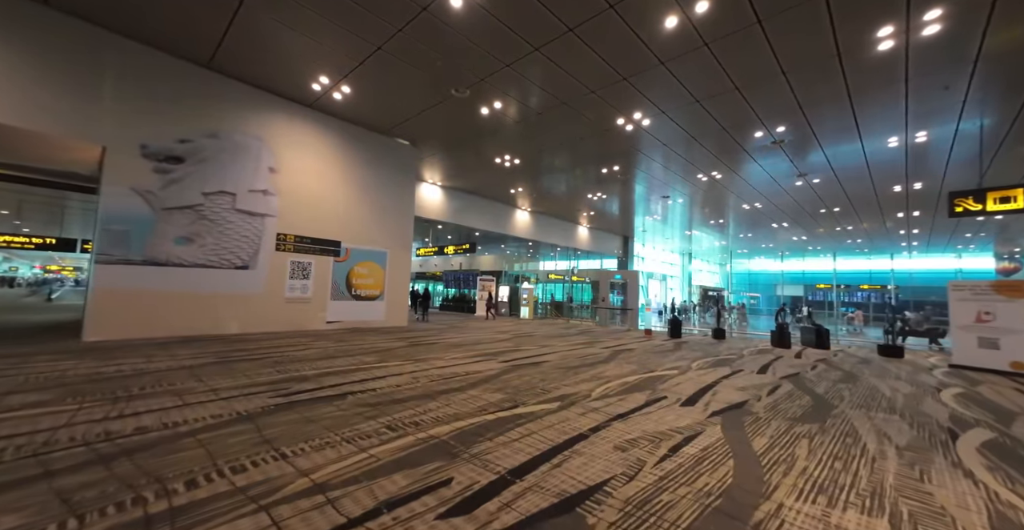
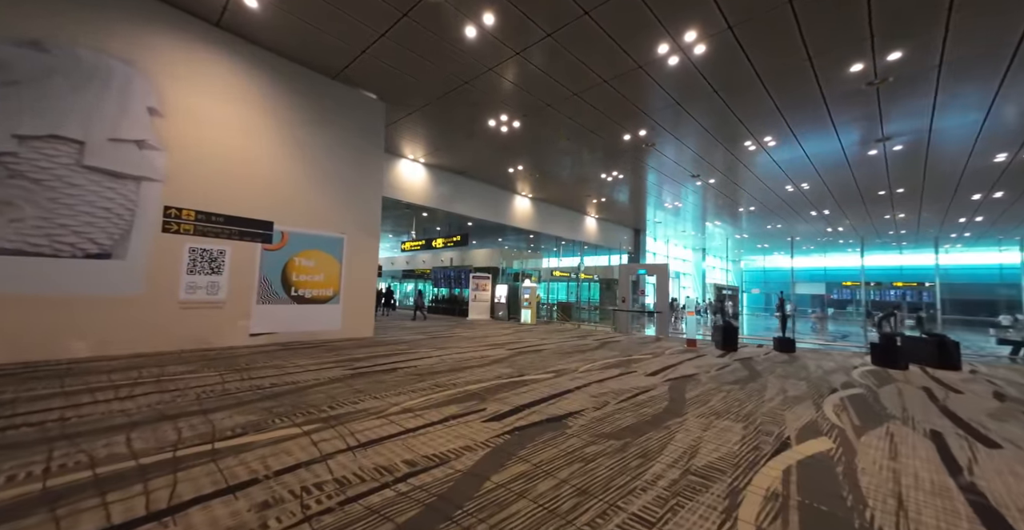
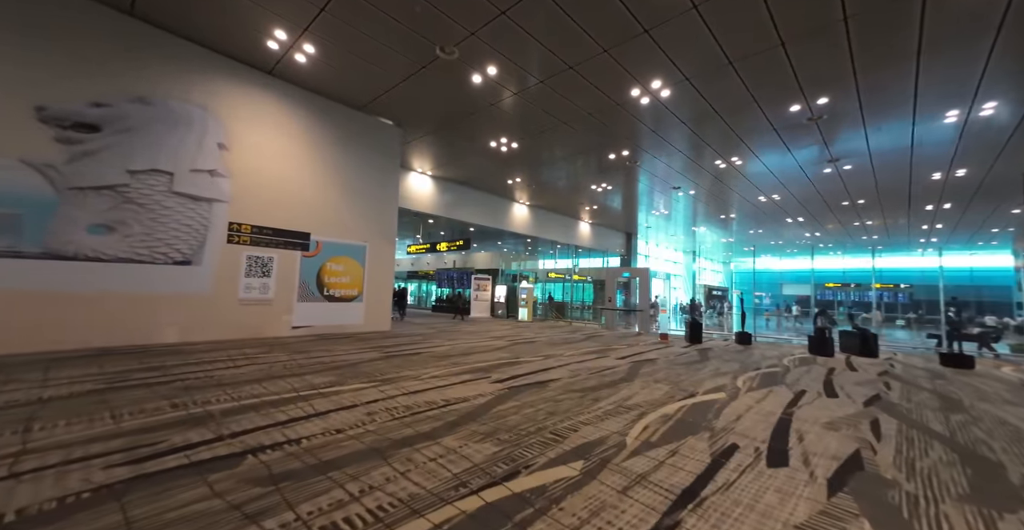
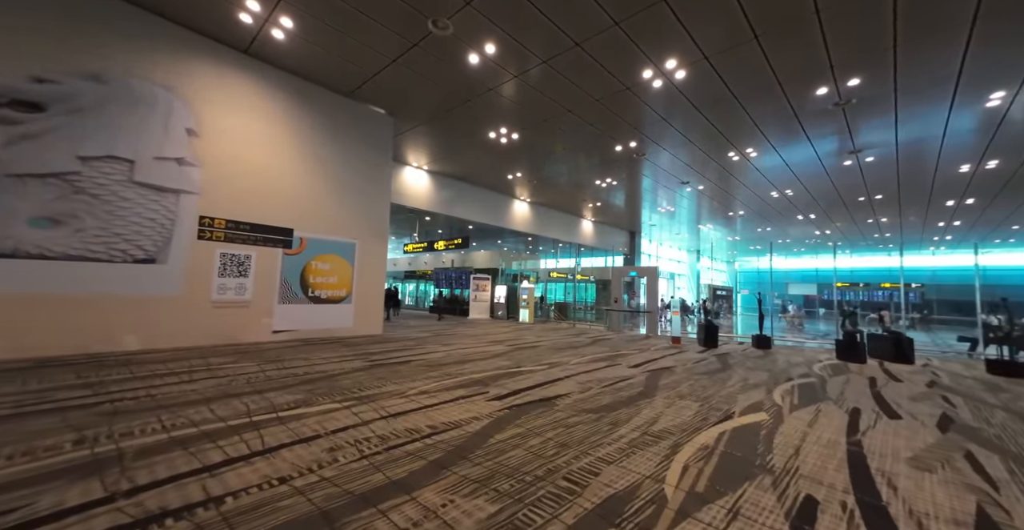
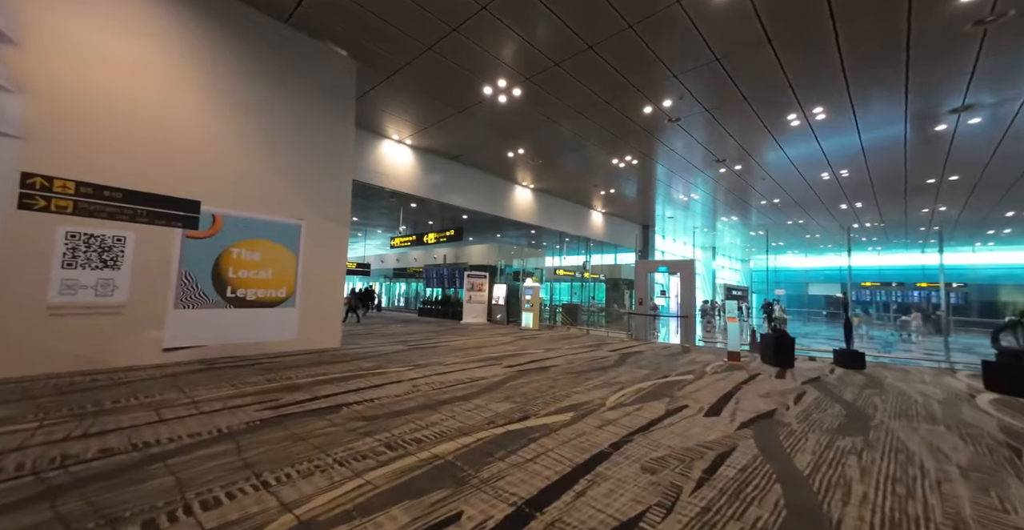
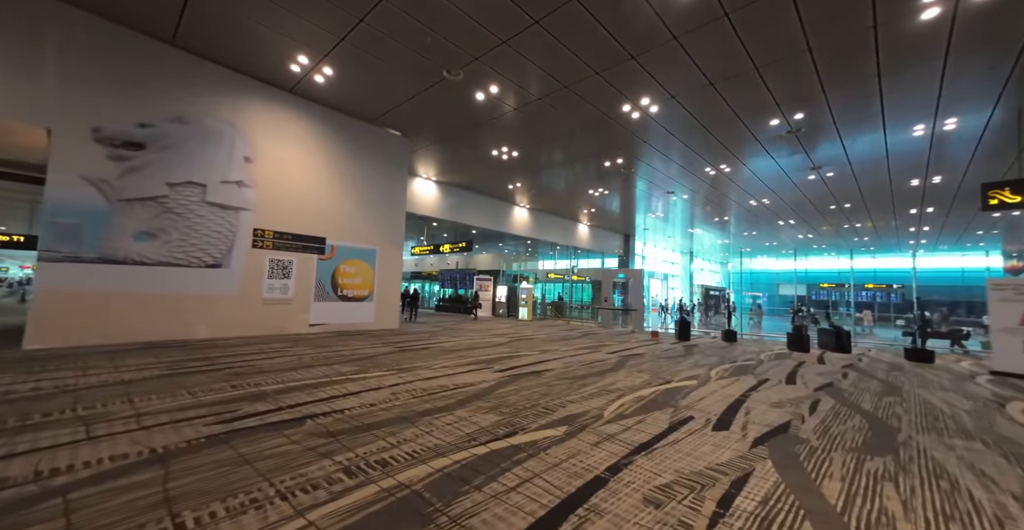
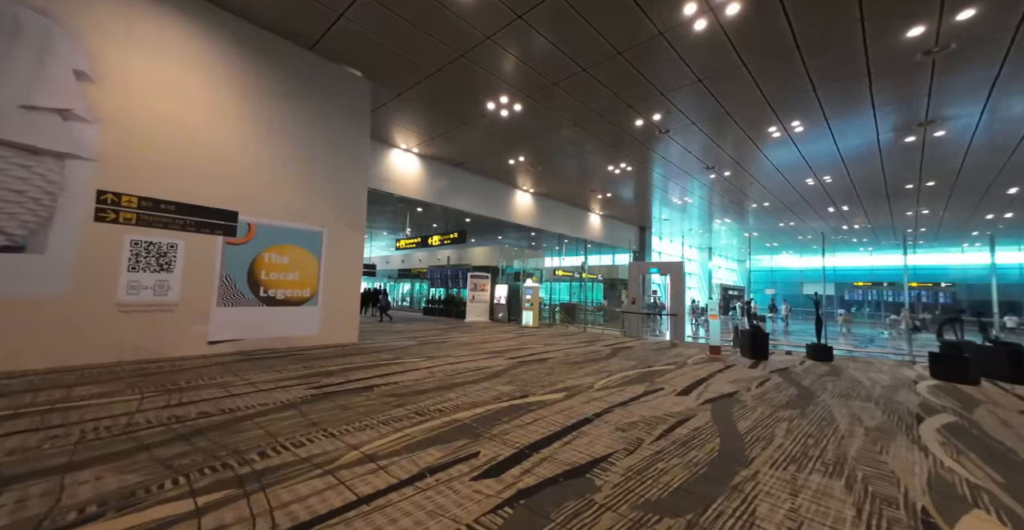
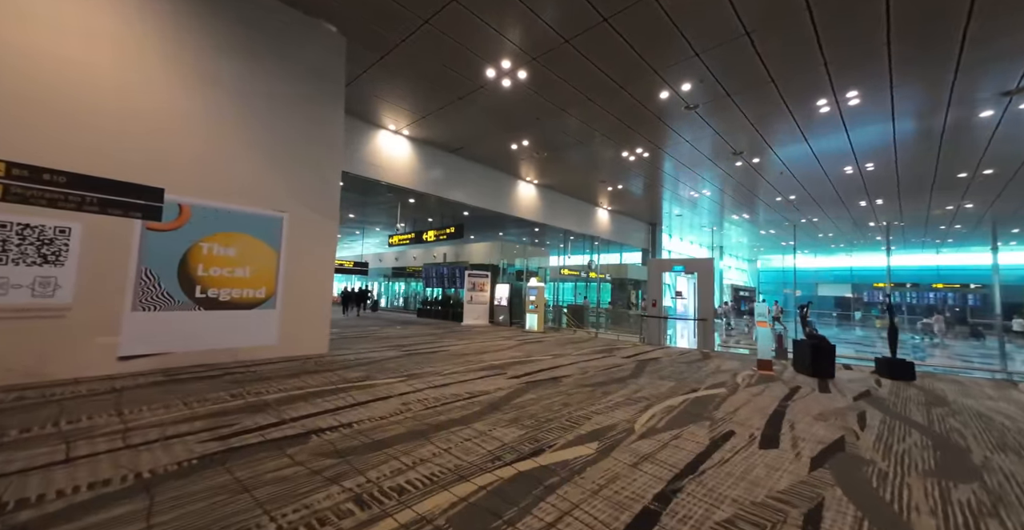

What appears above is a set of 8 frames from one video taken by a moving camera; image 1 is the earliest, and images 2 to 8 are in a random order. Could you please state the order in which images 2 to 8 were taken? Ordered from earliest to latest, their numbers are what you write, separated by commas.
6, 3, 4, 2, 7, 5, 8
